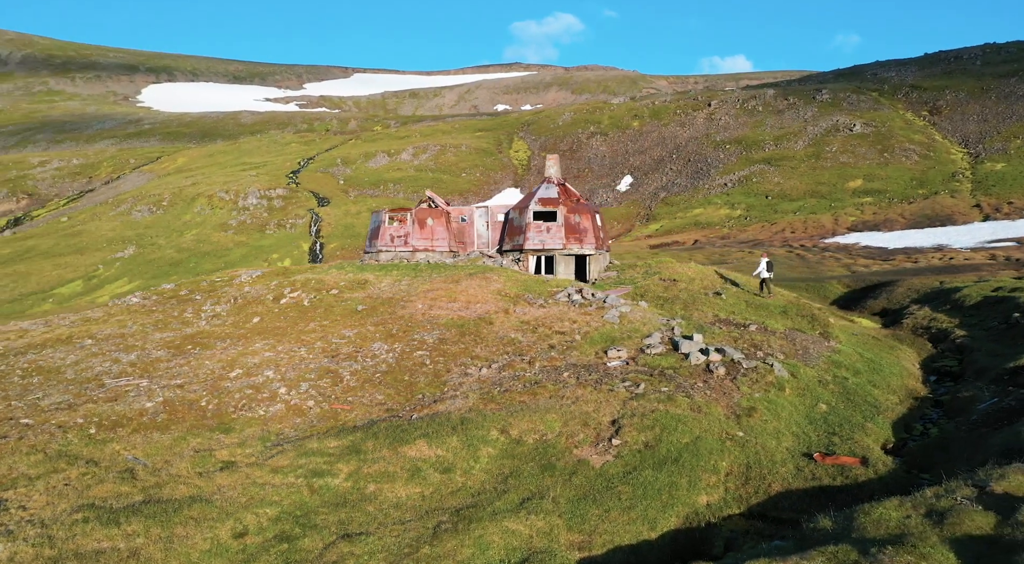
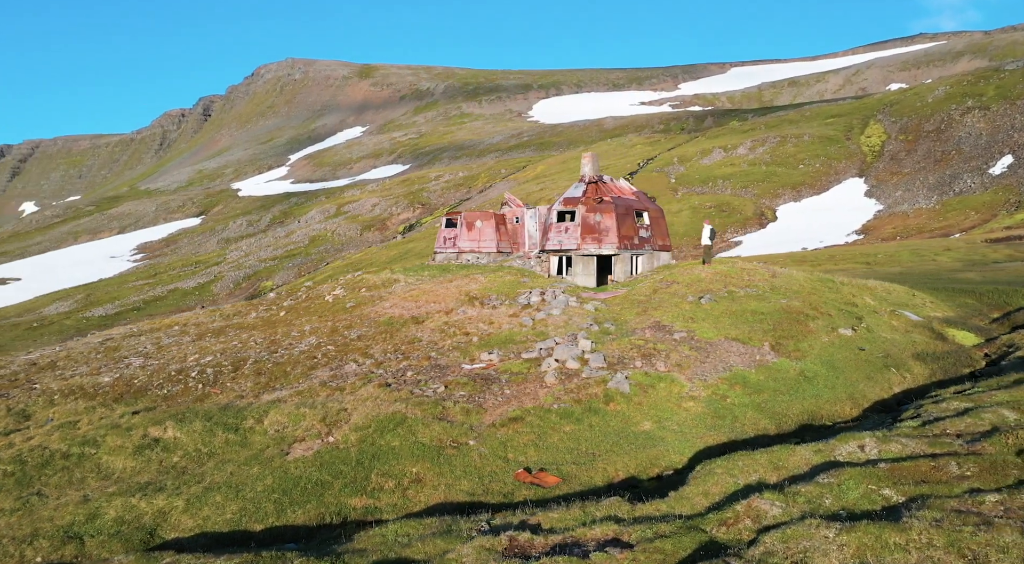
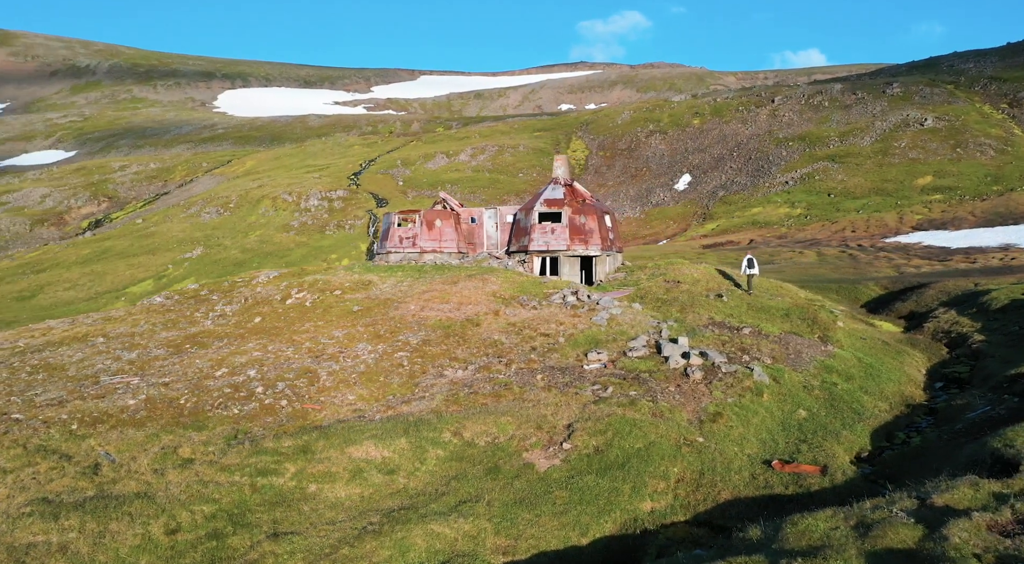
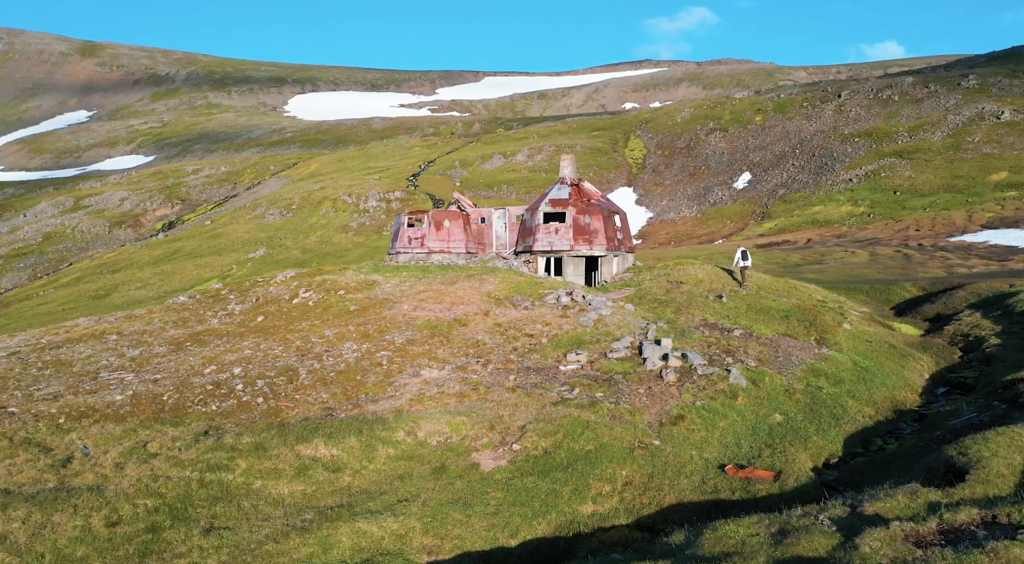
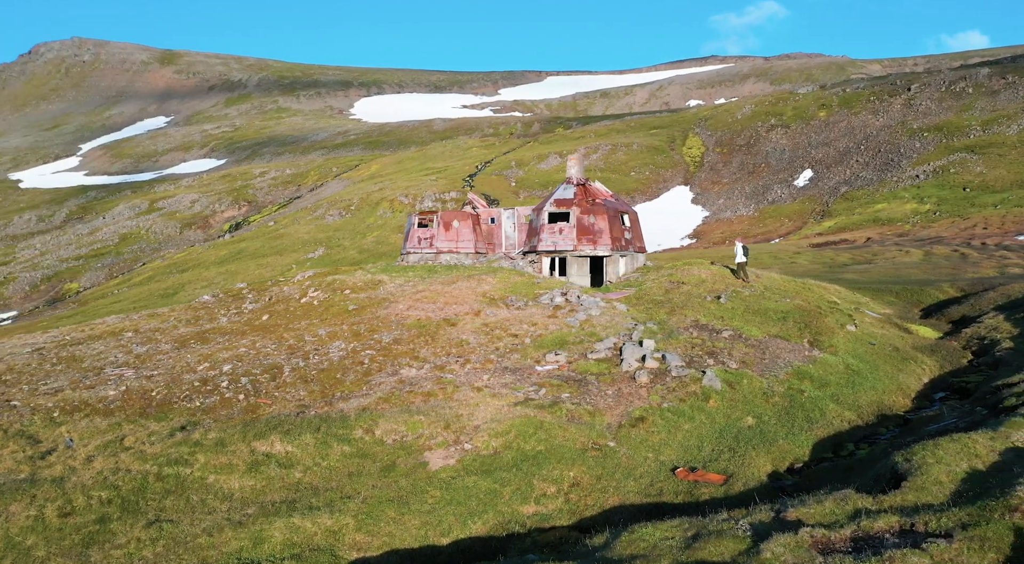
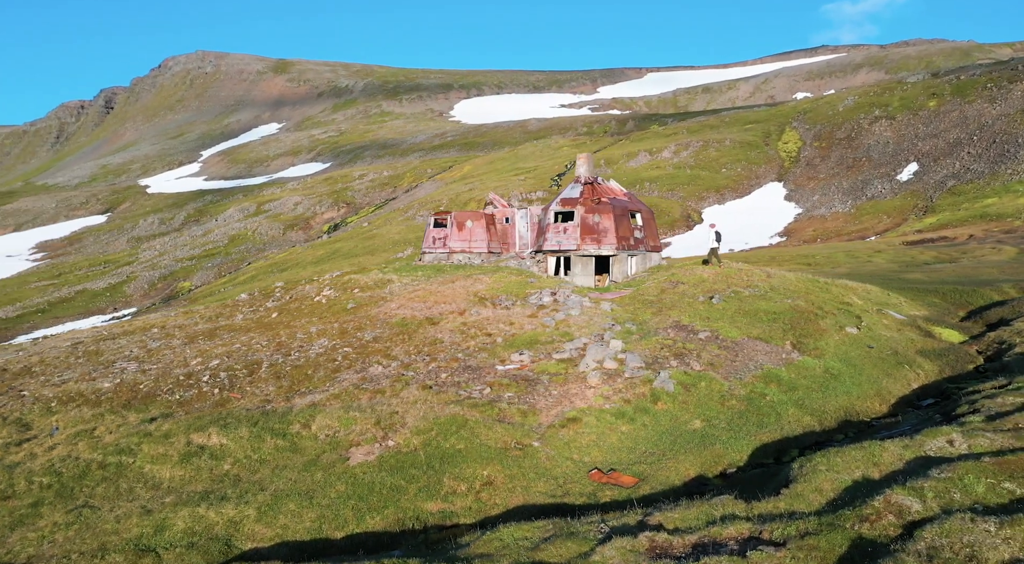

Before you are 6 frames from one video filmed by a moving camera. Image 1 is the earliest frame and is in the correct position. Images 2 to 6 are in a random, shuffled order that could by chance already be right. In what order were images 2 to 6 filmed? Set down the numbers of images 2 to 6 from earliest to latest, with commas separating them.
3, 4, 5, 6, 2
